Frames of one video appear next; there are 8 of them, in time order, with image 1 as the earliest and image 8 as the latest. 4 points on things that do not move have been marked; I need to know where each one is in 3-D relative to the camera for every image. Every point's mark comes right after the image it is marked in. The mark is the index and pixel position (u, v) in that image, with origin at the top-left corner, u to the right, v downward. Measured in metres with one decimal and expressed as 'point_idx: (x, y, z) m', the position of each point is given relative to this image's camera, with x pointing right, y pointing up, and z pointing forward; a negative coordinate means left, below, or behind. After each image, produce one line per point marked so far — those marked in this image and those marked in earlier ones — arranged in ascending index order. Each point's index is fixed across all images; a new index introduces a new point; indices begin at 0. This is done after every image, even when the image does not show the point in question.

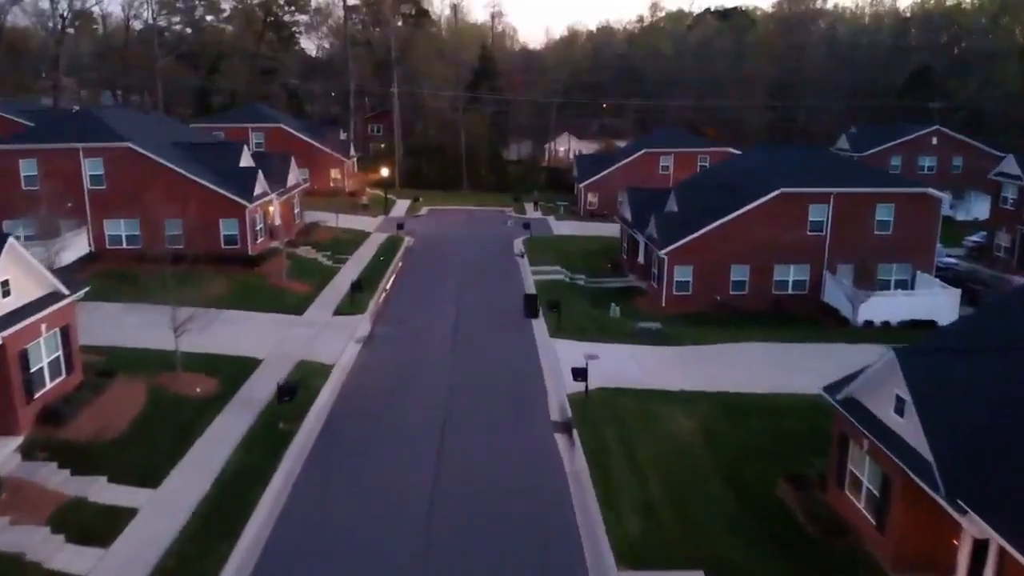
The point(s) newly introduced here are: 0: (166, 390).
0: (-9.4, -2.9, +19.0) m
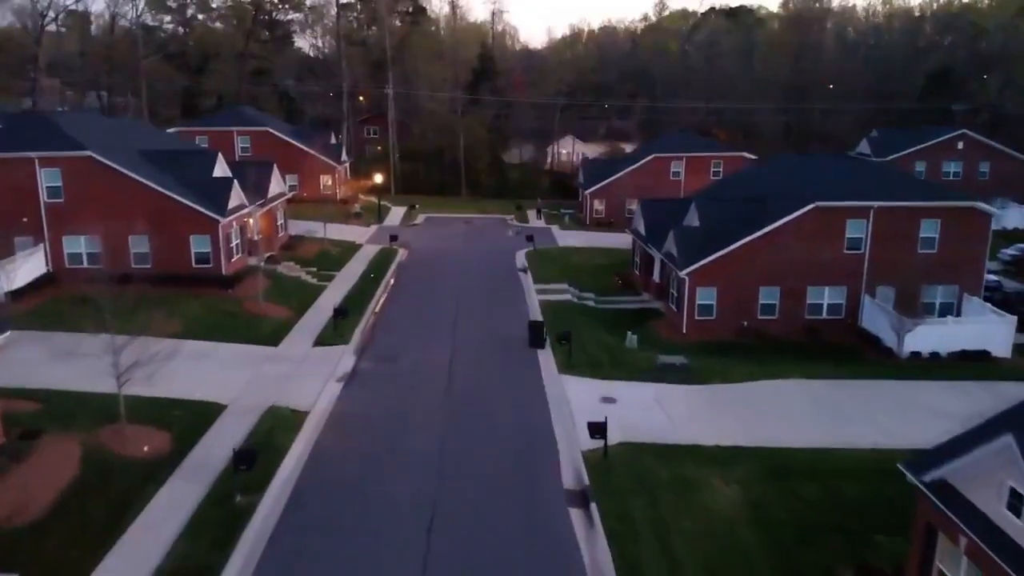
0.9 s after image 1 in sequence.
0: (-9.3, -3.8, +16.0) m
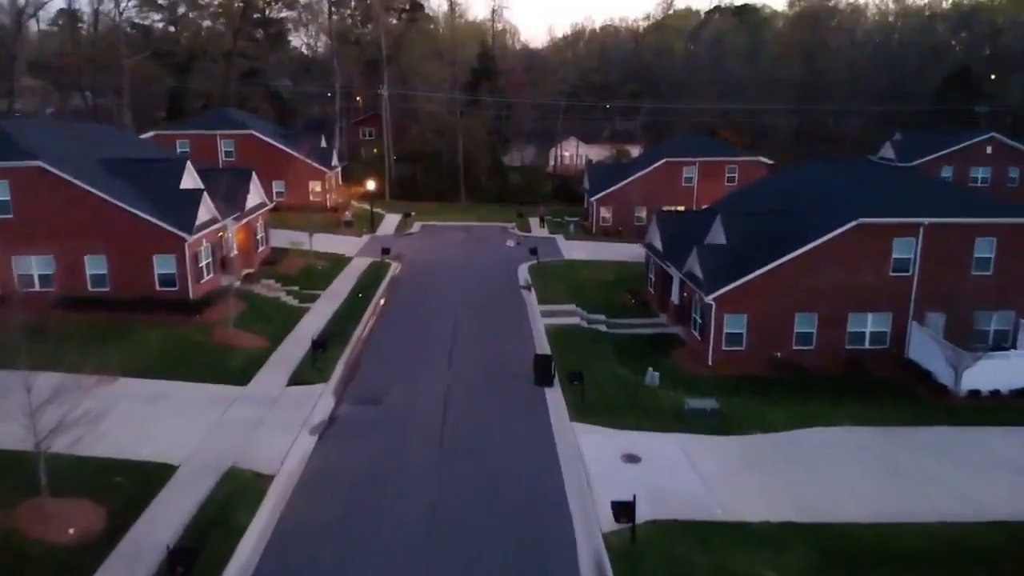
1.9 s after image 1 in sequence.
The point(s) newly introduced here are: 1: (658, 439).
0: (-9.2, -4.7, +13.0) m
1: (+3.7, -3.8, +17.7) m
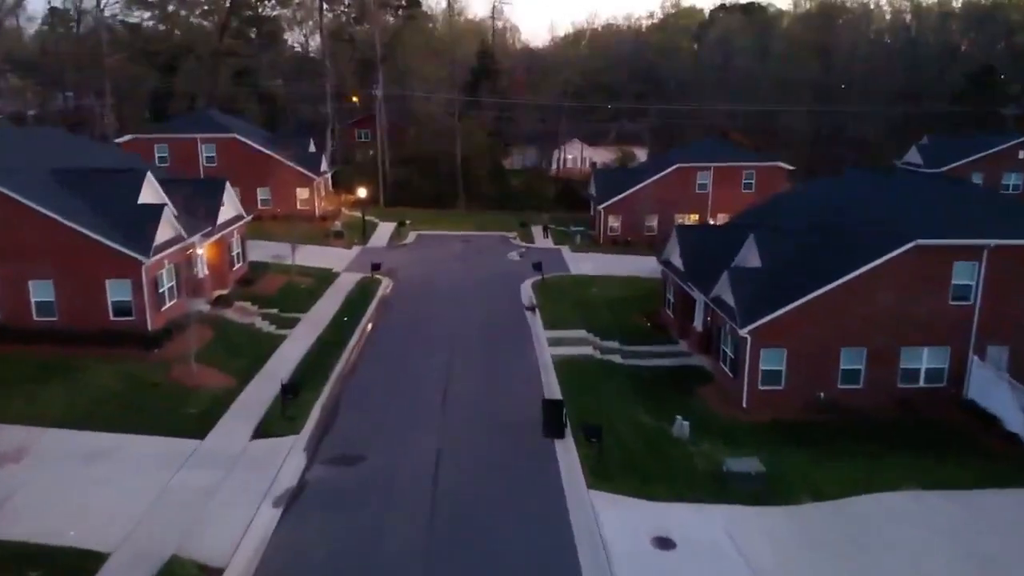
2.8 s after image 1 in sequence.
0: (-9.1, -5.5, +9.9) m
1: (+3.8, -4.7, +14.7) m
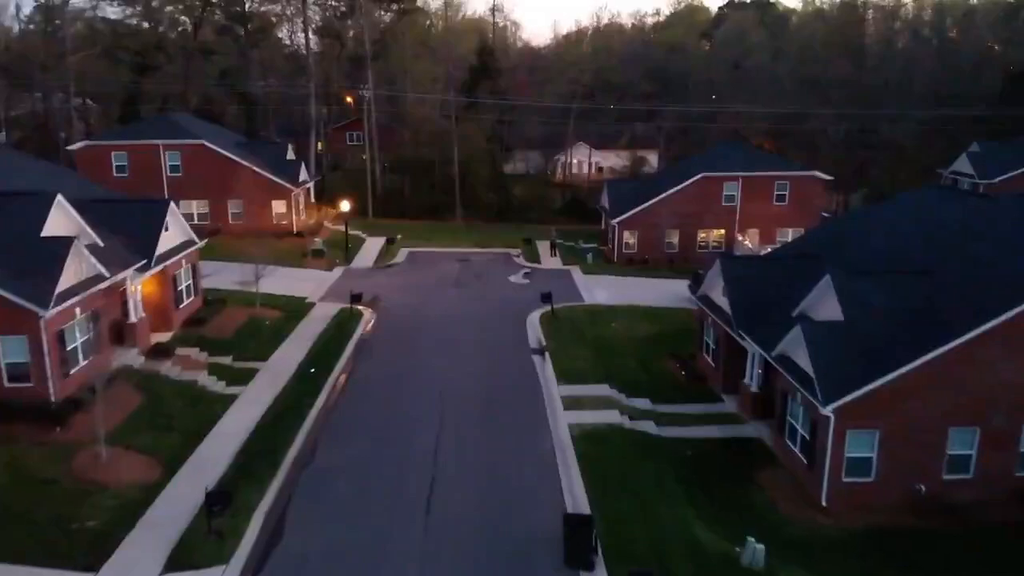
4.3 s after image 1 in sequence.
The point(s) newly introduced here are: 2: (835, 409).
0: (-8.9, -6.9, +5.1) m
1: (+4.0, -6.1, +9.9) m
2: (+6.9, -2.6, +14.9) m
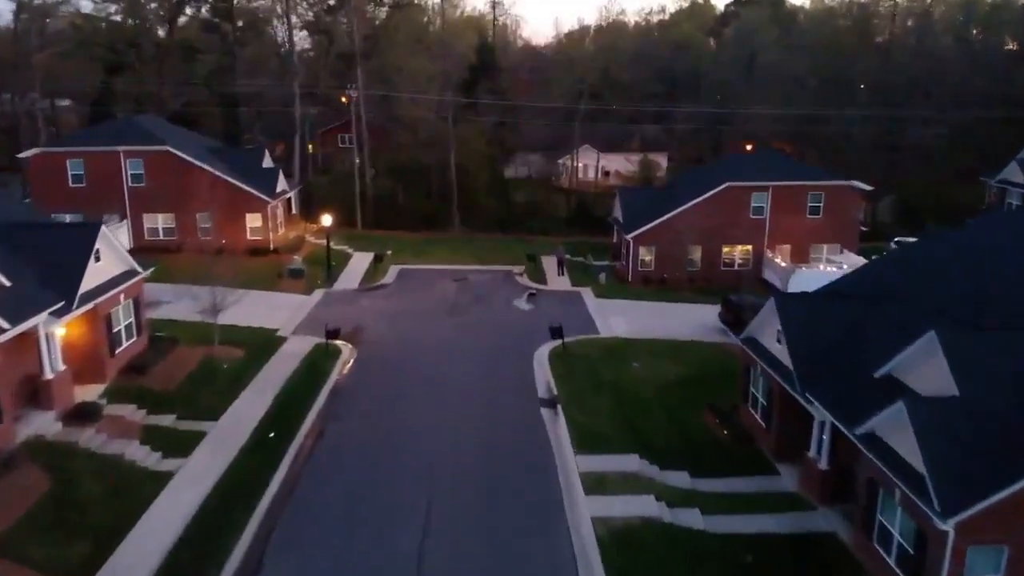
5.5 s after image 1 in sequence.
0: (-8.7, -8.0, +1.2) m
1: (+4.2, -7.2, +5.9) m
2: (+7.1, -3.7, +11.0) m
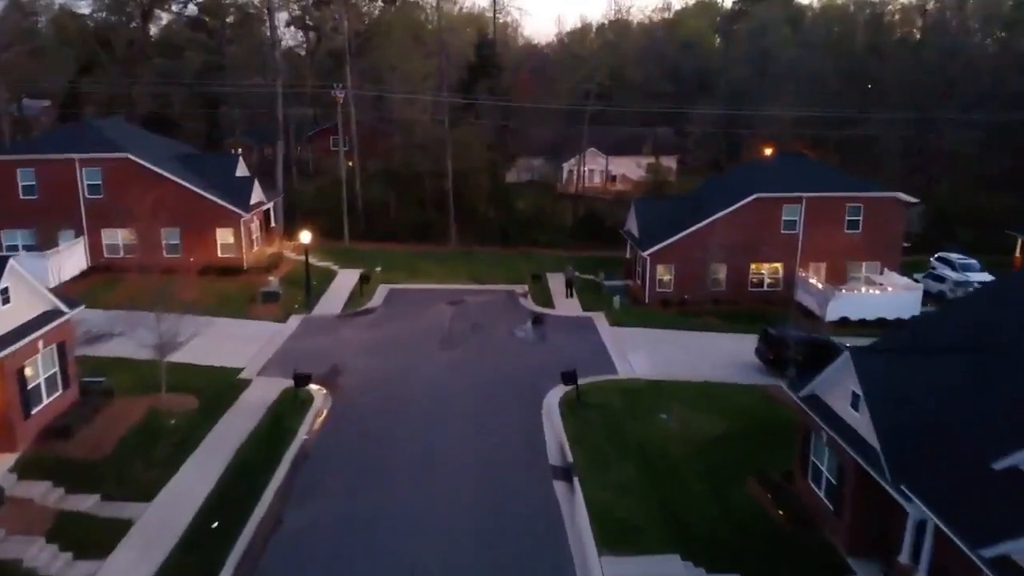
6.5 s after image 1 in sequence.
0: (-8.6, -9.1, -2.4) m
1: (+4.3, -8.2, +2.4) m
2: (+7.2, -4.7, +7.4) m
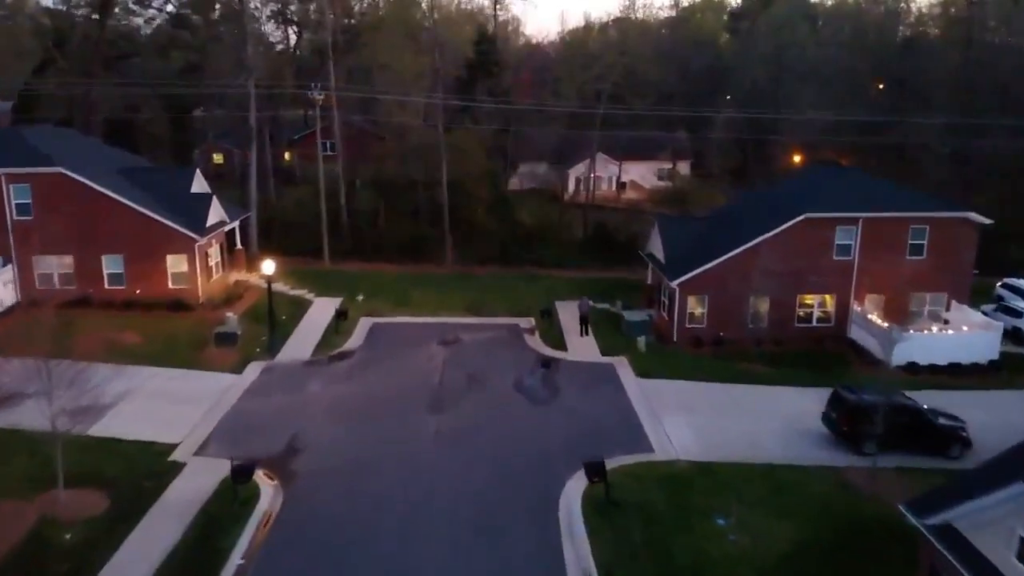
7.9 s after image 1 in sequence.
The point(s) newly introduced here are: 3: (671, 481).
0: (-8.4, -10.4, -6.9) m
1: (+4.5, -9.6, -2.2) m
2: (+7.4, -6.0, +2.9) m
3: (+3.6, -4.4, +16.2) m
